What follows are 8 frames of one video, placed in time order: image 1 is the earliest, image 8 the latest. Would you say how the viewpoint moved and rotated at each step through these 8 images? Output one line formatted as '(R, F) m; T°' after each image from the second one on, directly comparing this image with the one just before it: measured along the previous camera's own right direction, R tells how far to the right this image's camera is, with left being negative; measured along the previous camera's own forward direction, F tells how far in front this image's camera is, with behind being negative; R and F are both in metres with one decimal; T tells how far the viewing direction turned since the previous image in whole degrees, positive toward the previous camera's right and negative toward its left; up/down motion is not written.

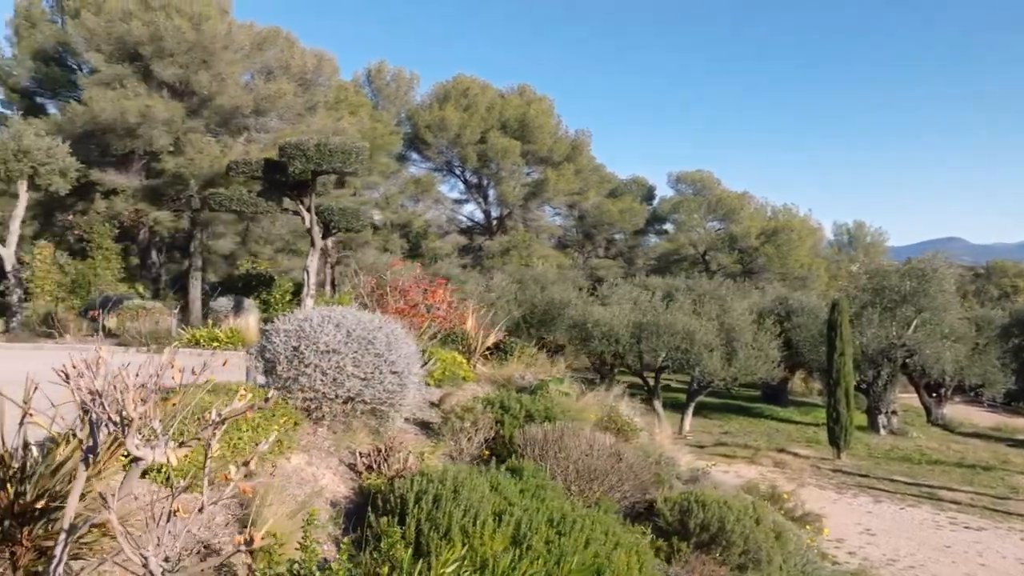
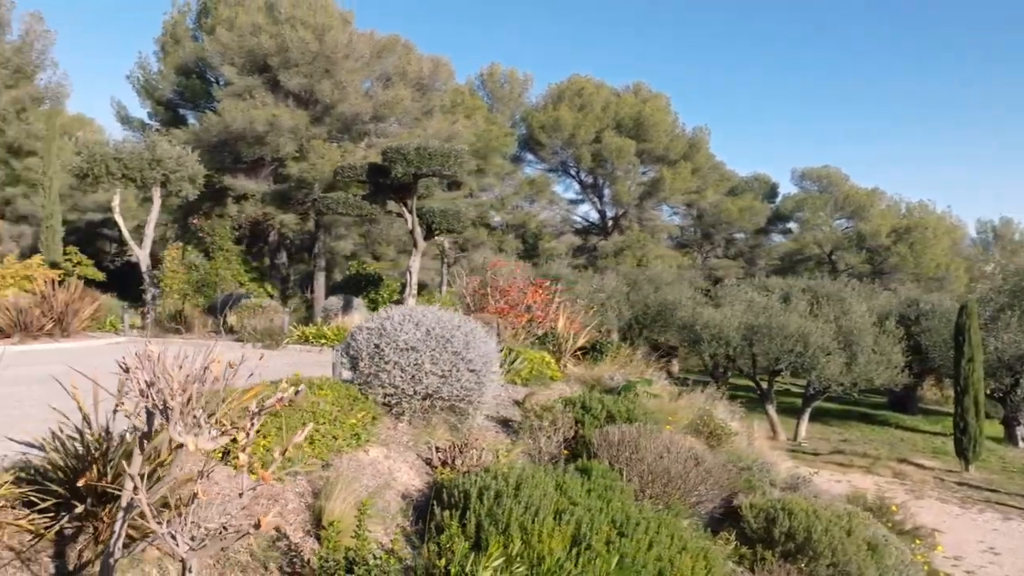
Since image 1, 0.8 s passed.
(+0.4, 0.0) m; -8°
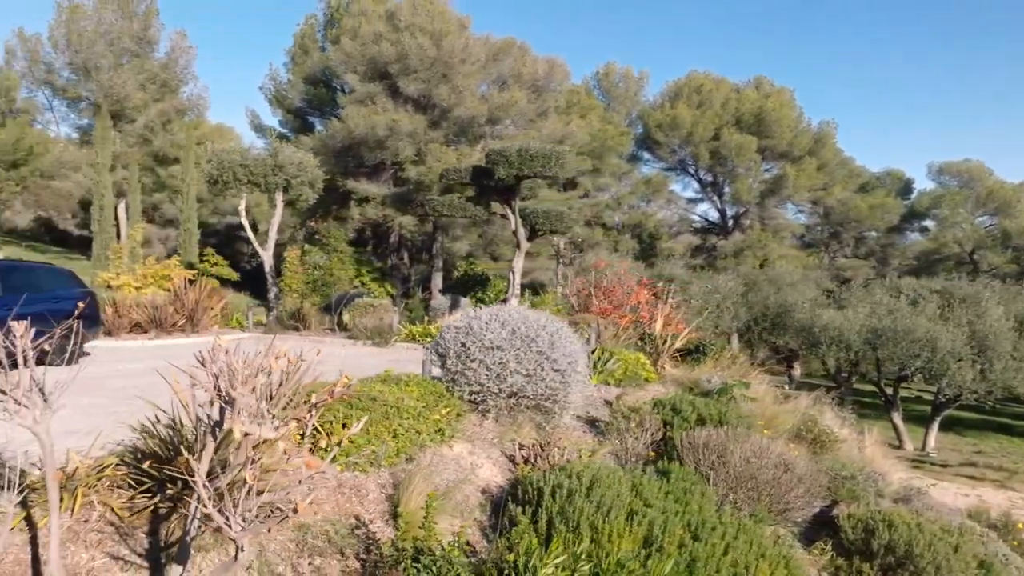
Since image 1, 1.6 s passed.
(+0.3, -0.1) m; -8°
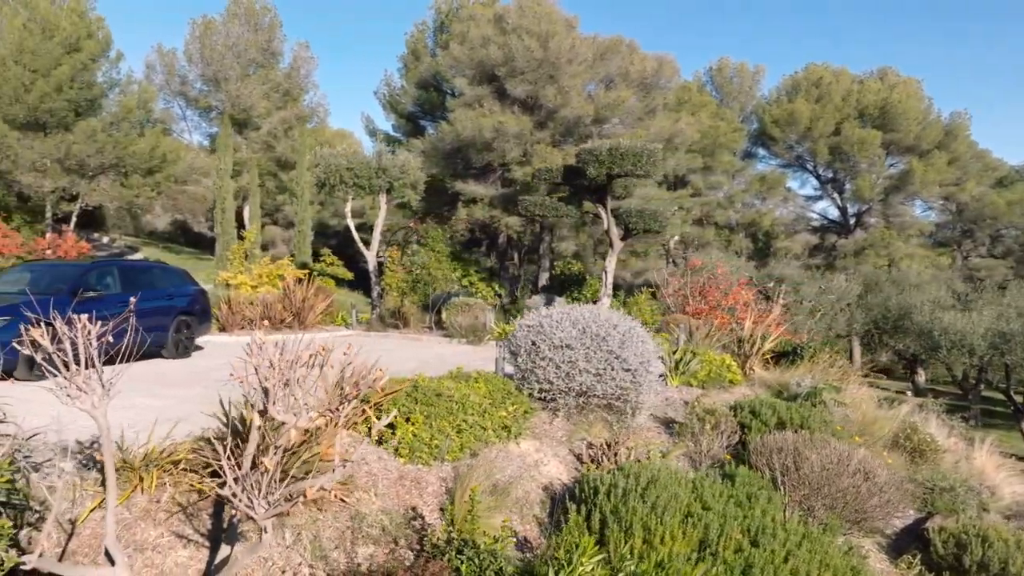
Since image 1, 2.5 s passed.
(+0.4, 0.0) m; -8°
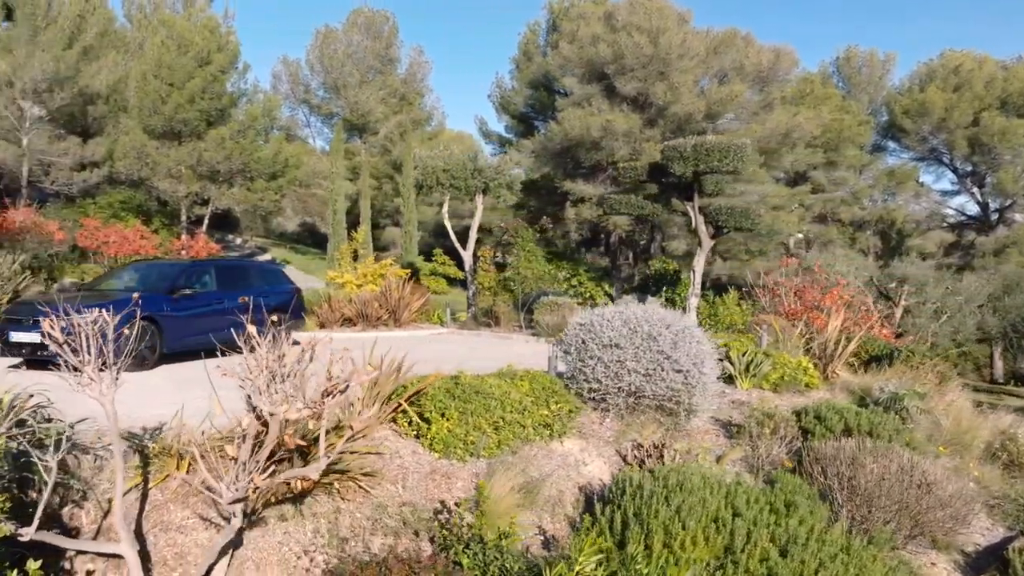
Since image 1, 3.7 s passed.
(+0.6, 0.0) m; -8°
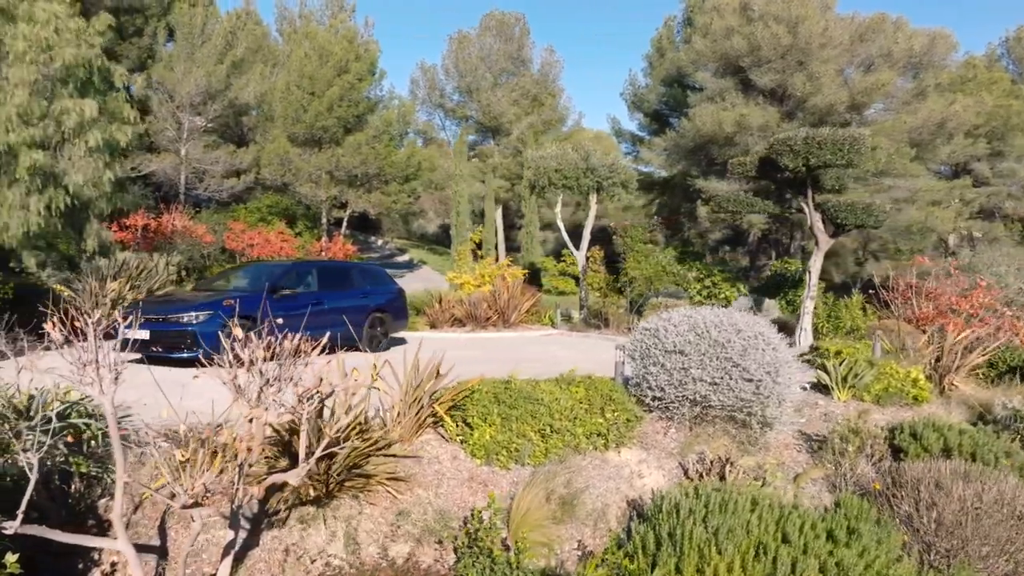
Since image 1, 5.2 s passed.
(+0.7, +0.3) m; -10°
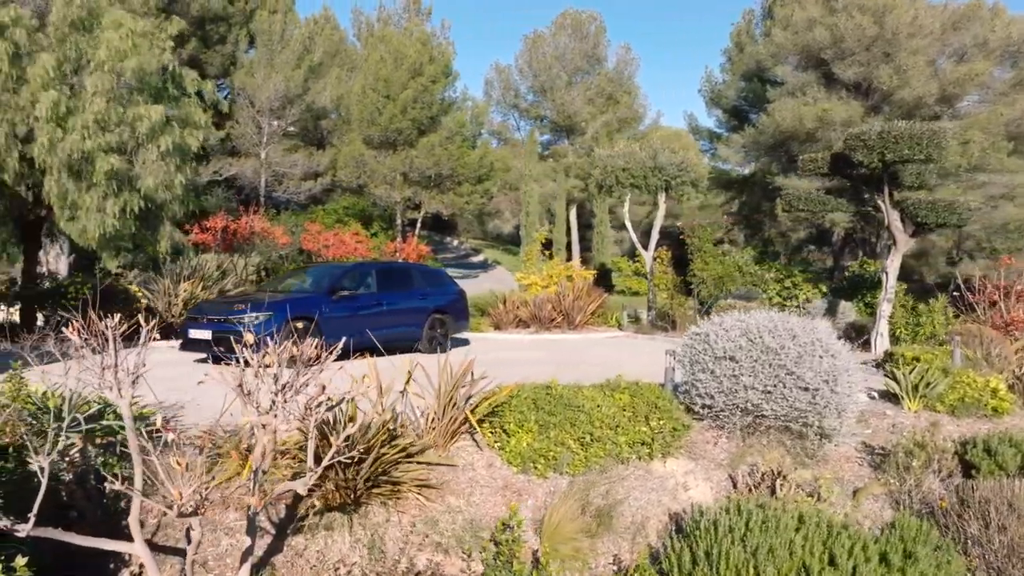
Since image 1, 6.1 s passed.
(+0.3, +0.2) m; -5°
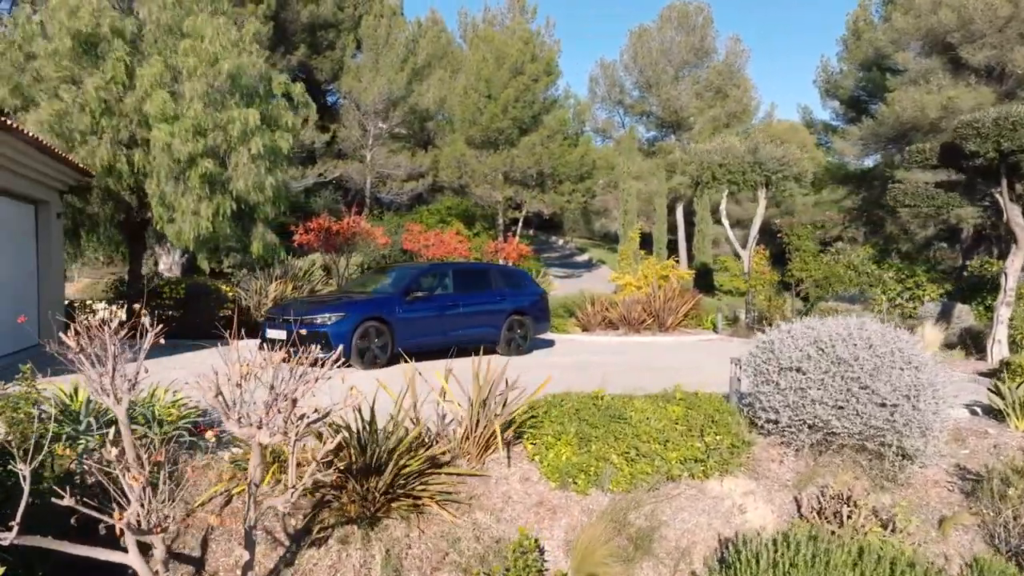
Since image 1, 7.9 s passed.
(+0.5, +0.4) m; -8°
